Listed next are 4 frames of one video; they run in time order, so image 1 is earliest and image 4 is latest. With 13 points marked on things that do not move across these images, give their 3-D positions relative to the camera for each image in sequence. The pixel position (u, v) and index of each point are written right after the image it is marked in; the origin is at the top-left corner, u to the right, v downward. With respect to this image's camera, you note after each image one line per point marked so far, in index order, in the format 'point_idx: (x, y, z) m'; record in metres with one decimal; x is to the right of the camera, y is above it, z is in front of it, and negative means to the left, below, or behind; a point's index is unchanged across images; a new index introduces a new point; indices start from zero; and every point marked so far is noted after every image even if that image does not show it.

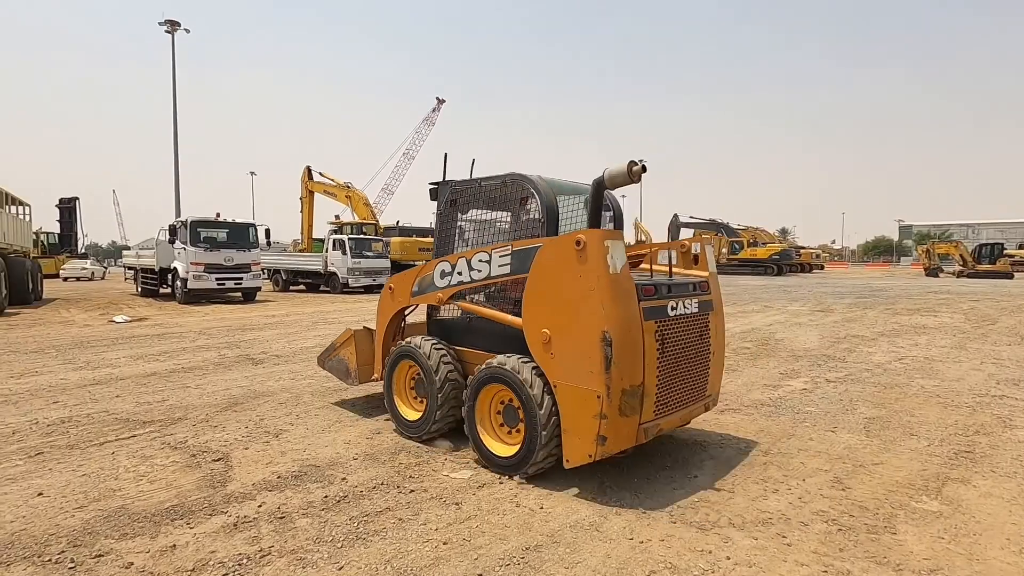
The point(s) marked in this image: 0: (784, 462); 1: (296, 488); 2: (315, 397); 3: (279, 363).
0: (+2.3, -1.4, +4.4) m
1: (-1.6, -1.5, +3.9) m
2: (-2.4, -1.3, +6.6) m
3: (-3.8, -1.2, +8.6) m
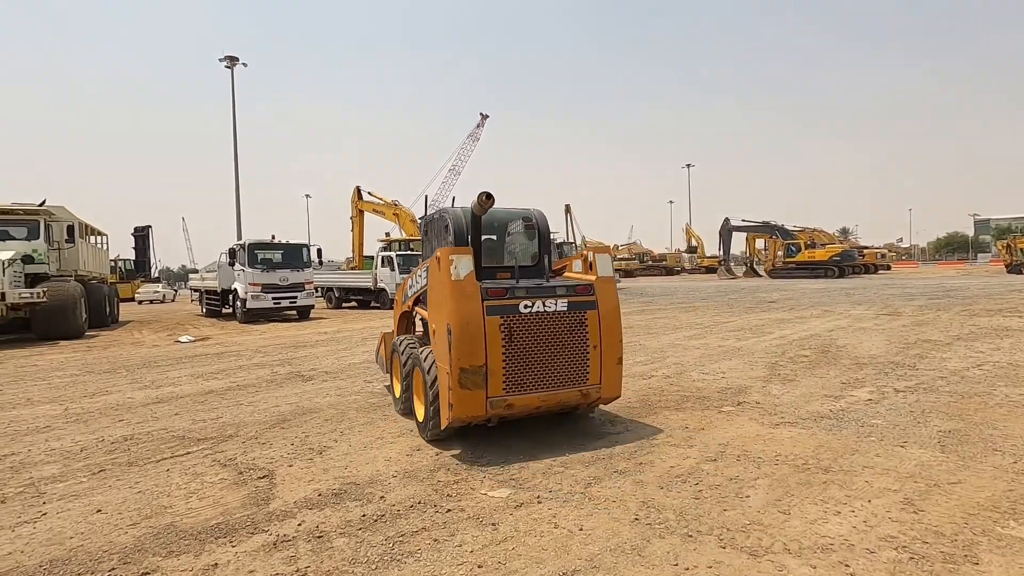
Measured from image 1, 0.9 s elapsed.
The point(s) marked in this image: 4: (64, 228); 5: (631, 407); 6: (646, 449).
0: (+2.6, -1.5, +4.1) m
1: (-1.3, -1.6, +4.0) m
2: (-1.9, -1.6, +6.6) m
3: (-3.1, -1.5, +8.8) m
4: (-15.3, +2.0, +18.3) m
5: (+1.4, -1.4, +6.4) m
6: (+1.2, -1.5, +5.0) m
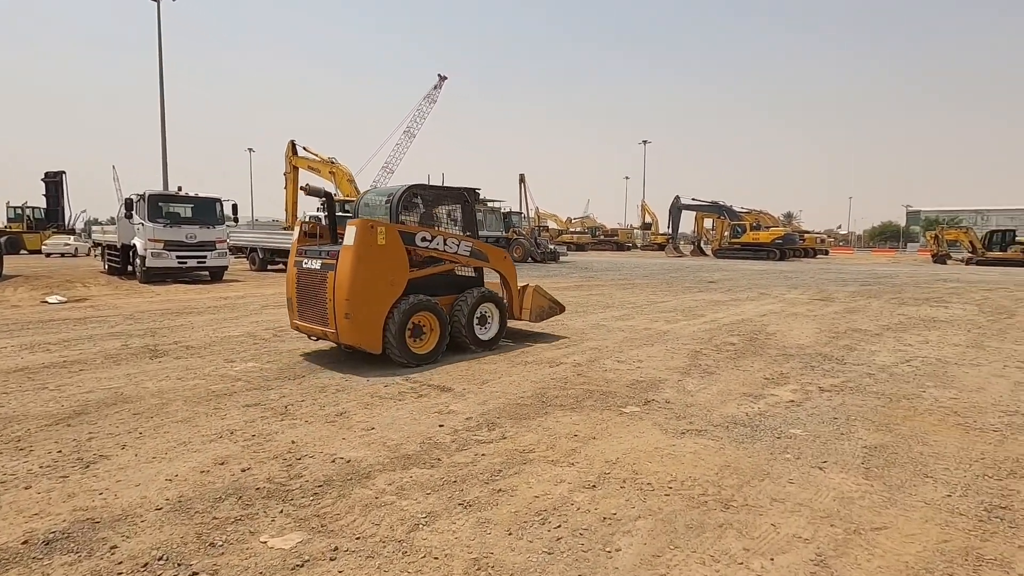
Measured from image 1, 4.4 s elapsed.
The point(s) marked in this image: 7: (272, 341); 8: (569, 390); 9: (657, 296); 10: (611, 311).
0: (+1.4, -1.4, +3.2) m
1: (-2.4, -1.4, +2.7) m
2: (-3.2, -1.2, +5.3) m
3: (-4.6, -0.9, +7.4) m
4: (-17.5, +3.6, +15.6) m
5: (+0.1, -1.2, +5.4) m
6: (0.0, -1.3, +3.9) m
7: (-3.8, -0.9, +8.5) m
8: (+0.6, -1.1, +5.9) m
9: (+4.5, -0.3, +16.4) m
10: (+2.4, -0.5, +12.6) m
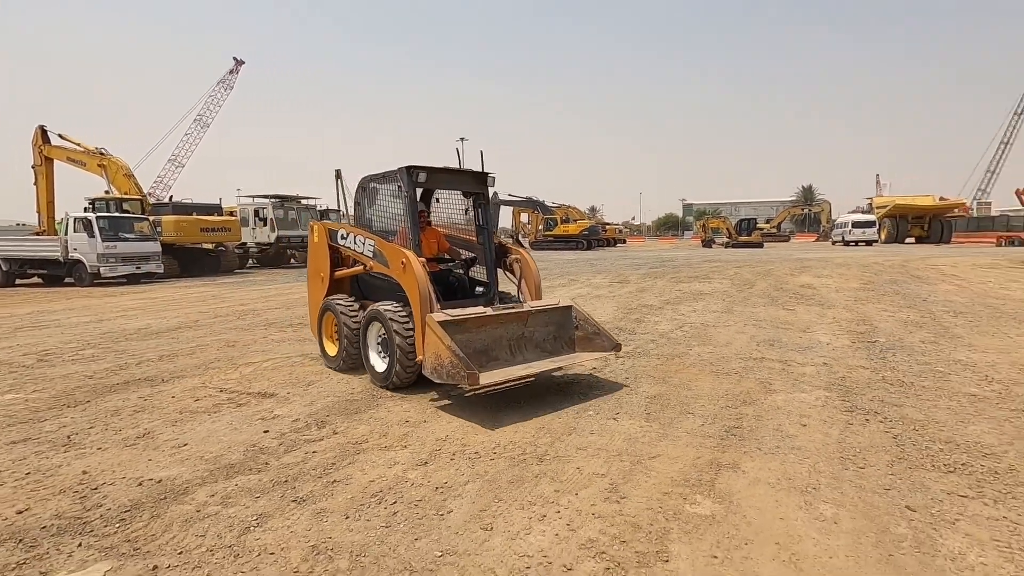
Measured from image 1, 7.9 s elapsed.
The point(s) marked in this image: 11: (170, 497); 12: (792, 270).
0: (+0.3, -1.3, +3.7) m
1: (-3.2, -1.5, +2.1) m
2: (-4.8, -1.3, +4.3) m
3: (-6.7, -1.2, +5.9) m
4: (-21.7, +2.6, +9.5) m
5: (-1.7, -1.1, +5.4) m
6: (-1.2, -1.3, +4.0) m
7: (-6.4, -1.1, +7.2) m
8: (-1.3, -1.1, +6.1) m
9: (-1.0, 0.0, +17.3) m
10: (-1.8, -0.4, +13.0) m
11: (-2.2, -1.4, +3.4) m
12: (+10.1, +0.6, +19.2) m
